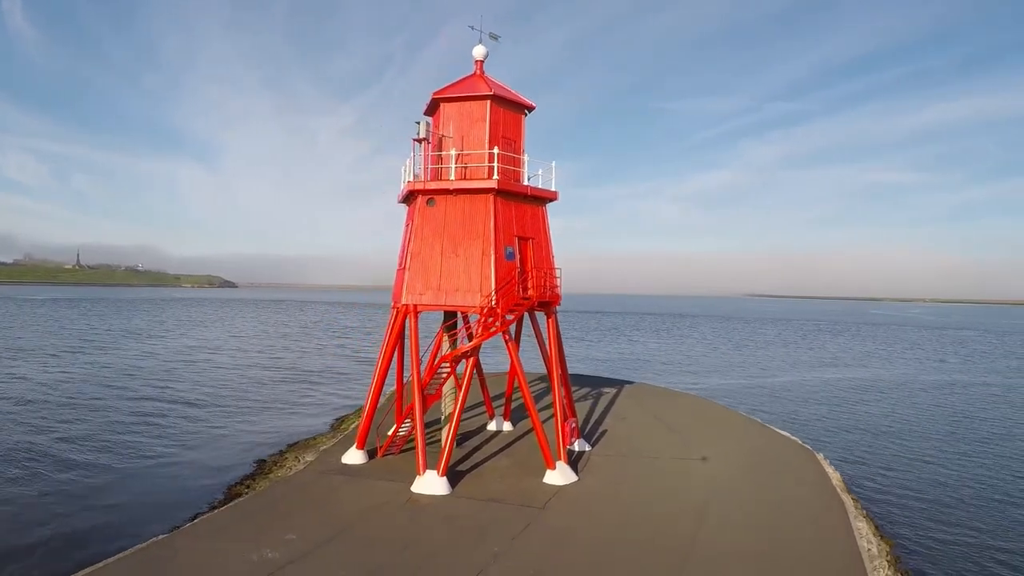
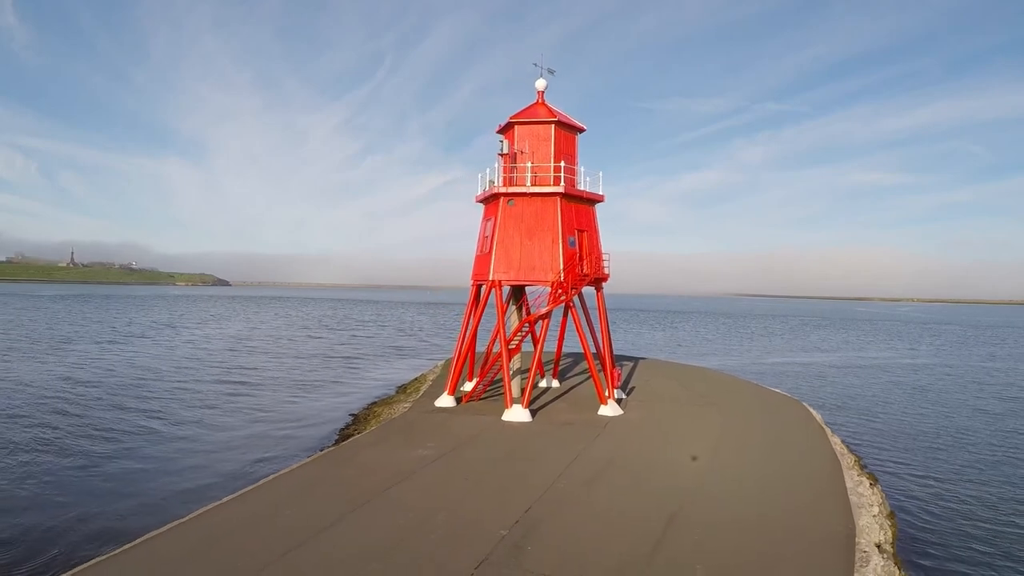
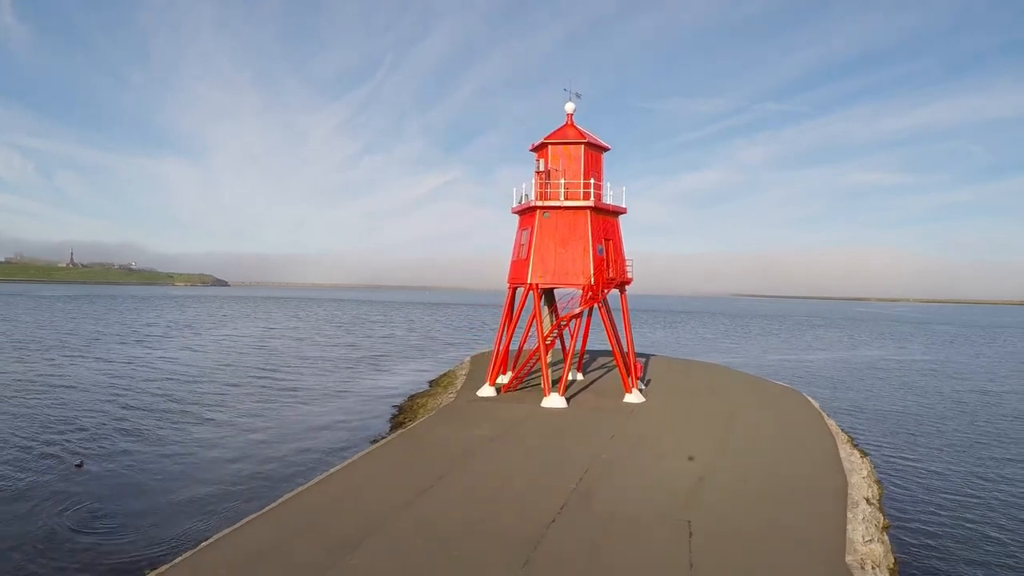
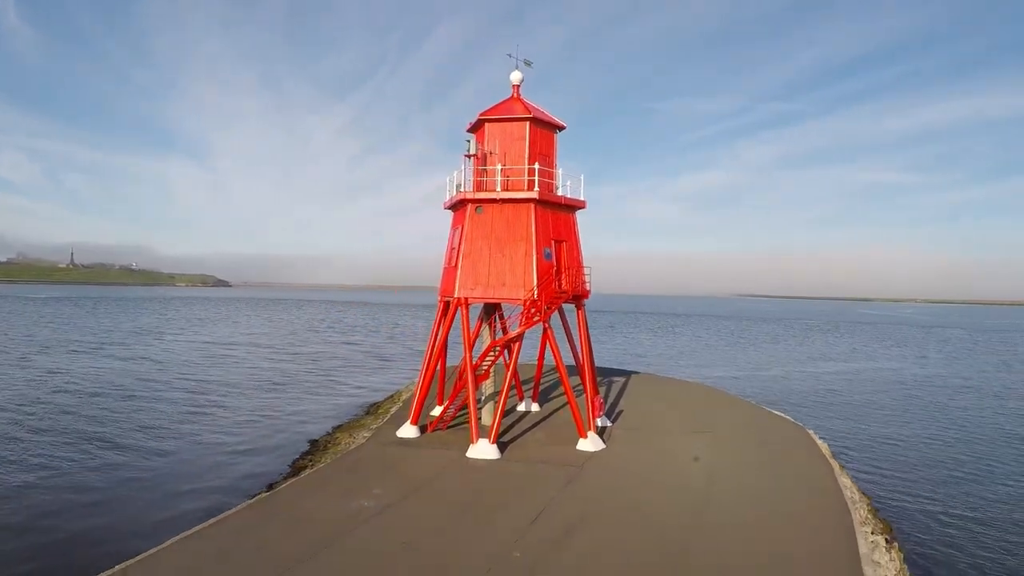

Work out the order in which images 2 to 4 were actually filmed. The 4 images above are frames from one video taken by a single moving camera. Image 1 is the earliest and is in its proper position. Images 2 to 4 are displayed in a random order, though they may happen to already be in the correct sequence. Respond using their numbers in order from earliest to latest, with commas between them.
4, 2, 3
